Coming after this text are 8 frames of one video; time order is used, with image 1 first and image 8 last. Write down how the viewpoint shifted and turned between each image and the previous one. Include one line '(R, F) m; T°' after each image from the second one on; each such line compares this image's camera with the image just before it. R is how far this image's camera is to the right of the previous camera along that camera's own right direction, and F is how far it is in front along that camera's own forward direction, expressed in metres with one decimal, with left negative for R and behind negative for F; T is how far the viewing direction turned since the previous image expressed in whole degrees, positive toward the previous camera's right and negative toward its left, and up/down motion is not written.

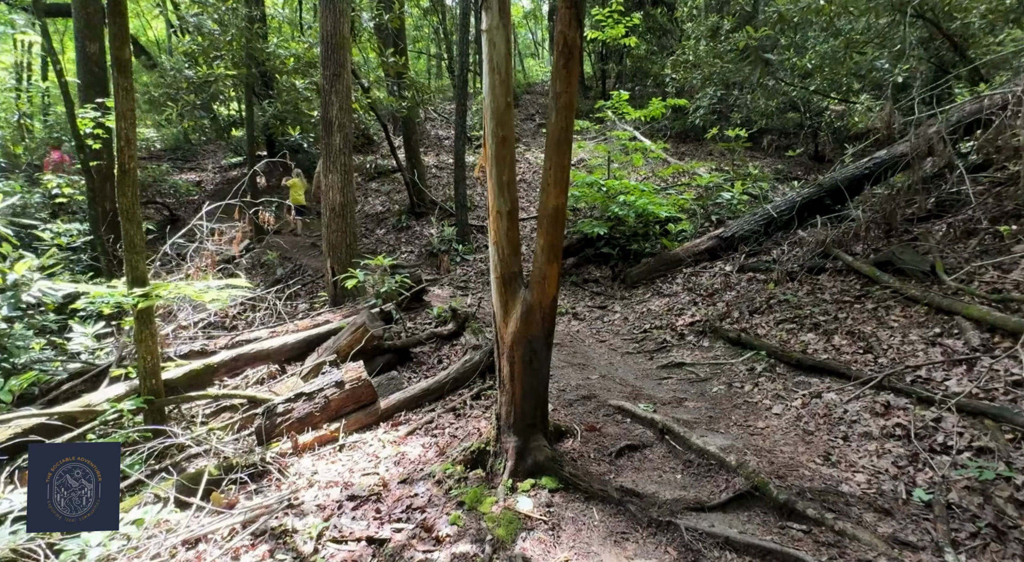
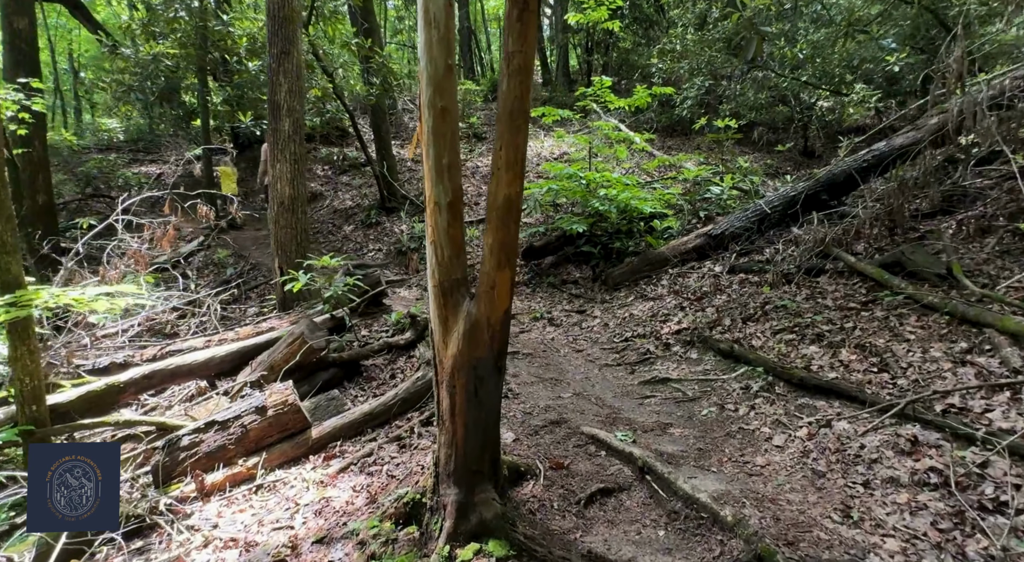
(+0.3, +0.8) m; +1°
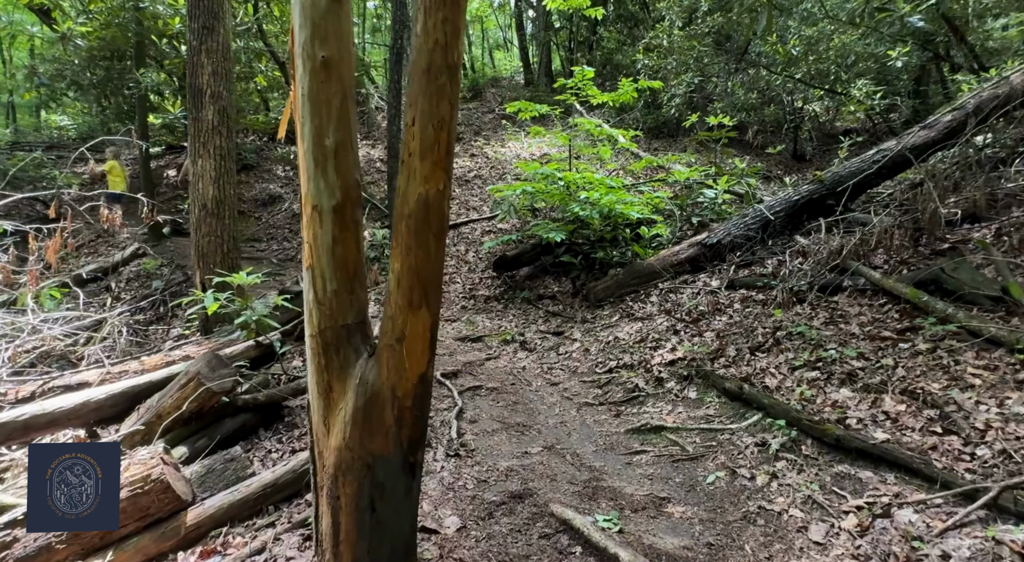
(+0.2, +1.1) m; +2°
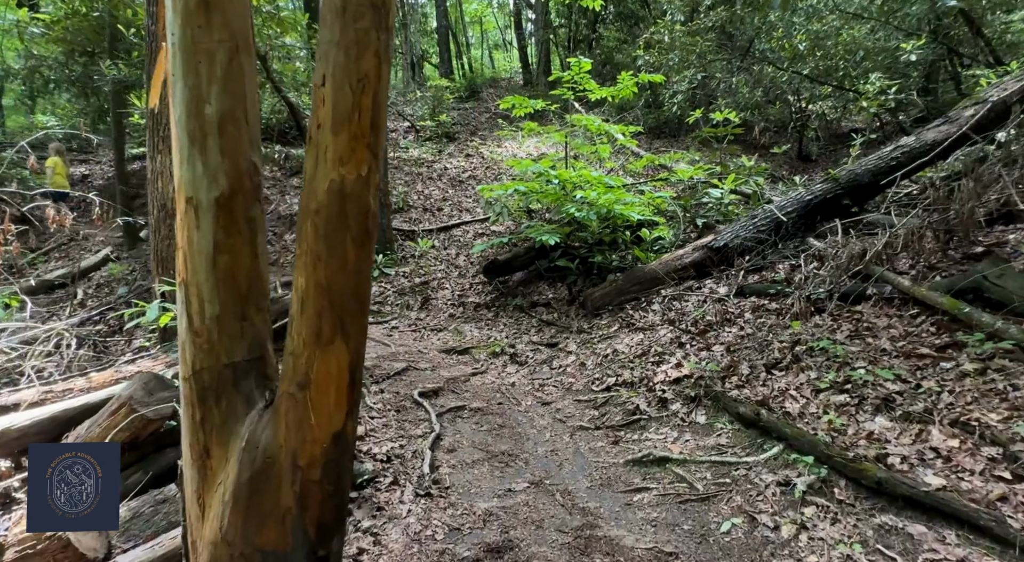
(+0.1, +0.6) m; 0°
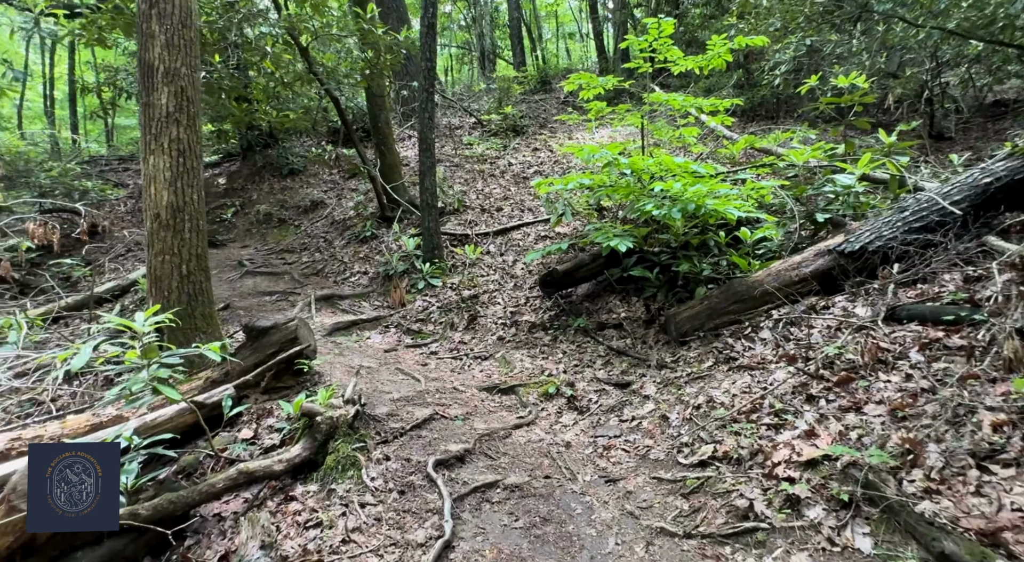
(+0.2, +1.5) m; -8°
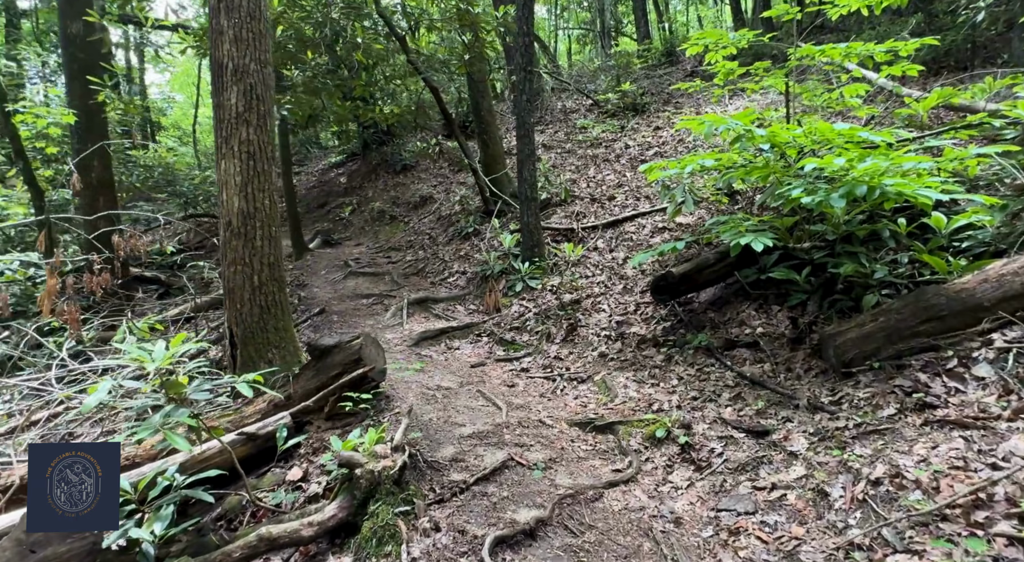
(+0.2, +1.0) m; -13°
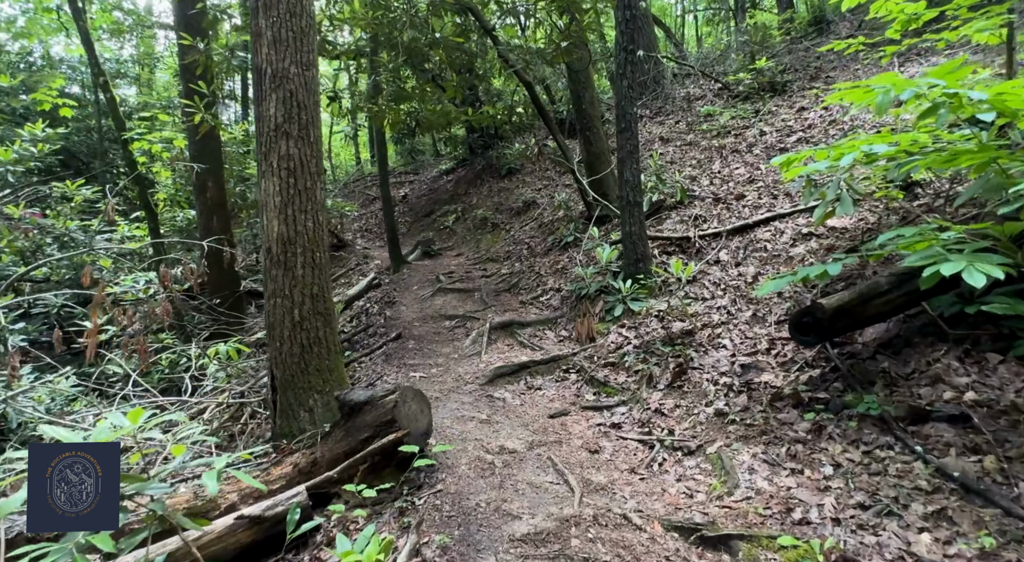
(+0.3, +1.2) m; -13°
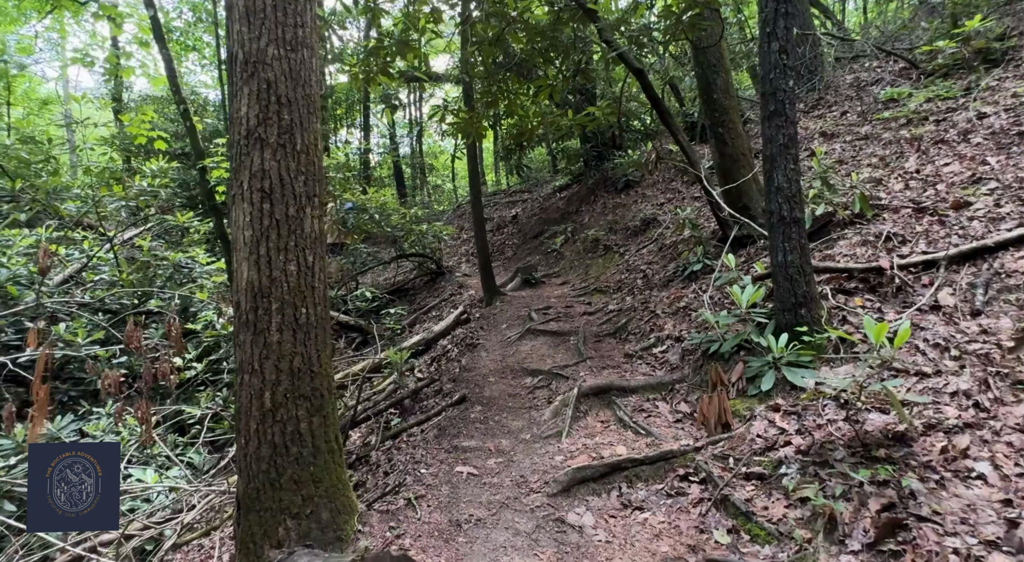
(+0.3, +1.8) m; -13°
